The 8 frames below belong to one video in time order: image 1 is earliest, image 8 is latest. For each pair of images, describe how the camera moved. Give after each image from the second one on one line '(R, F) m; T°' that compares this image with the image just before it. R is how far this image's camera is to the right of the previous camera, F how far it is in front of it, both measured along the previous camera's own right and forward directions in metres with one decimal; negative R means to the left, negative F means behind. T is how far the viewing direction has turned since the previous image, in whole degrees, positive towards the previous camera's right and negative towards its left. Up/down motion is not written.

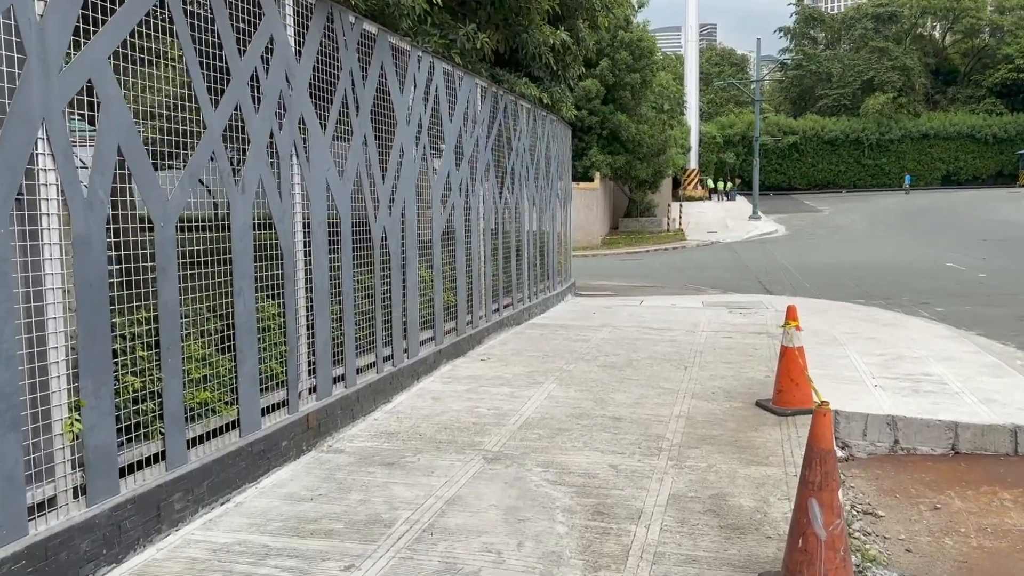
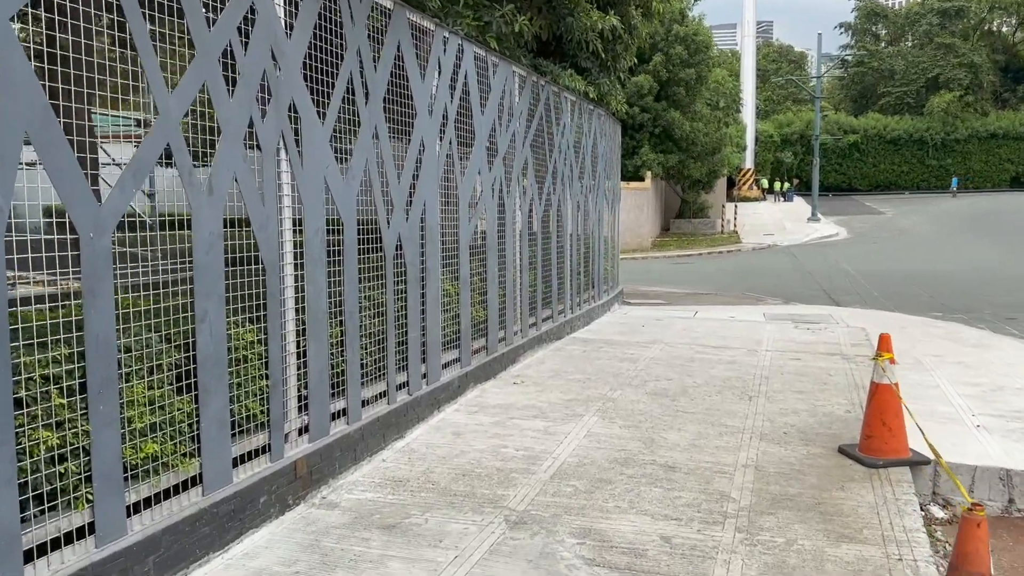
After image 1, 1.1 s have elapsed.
(+0.1, +0.9) m; -3°
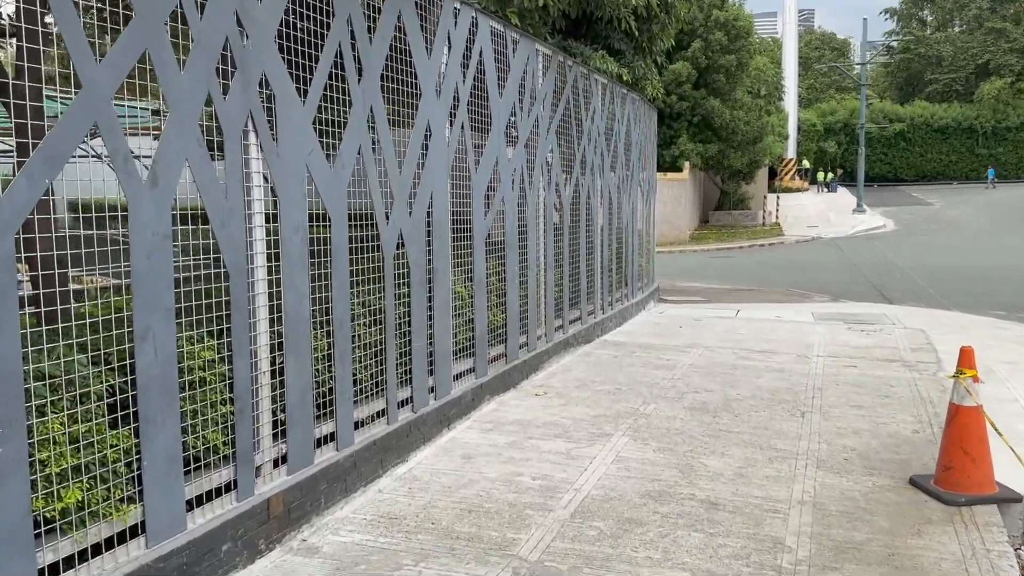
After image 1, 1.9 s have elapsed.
(+0.1, +0.7) m; -3°
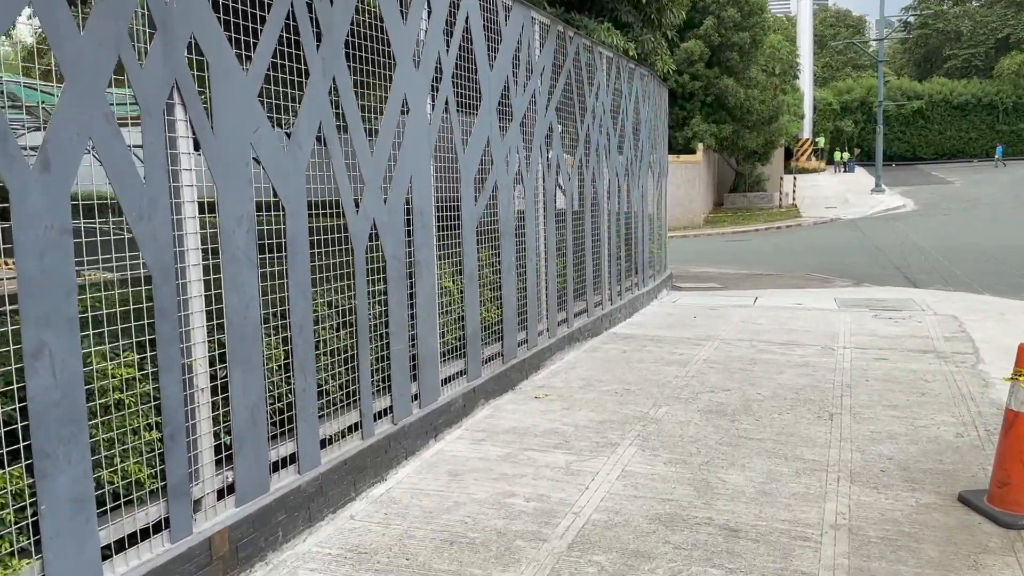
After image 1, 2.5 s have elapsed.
(+0.1, +0.6) m; -1°
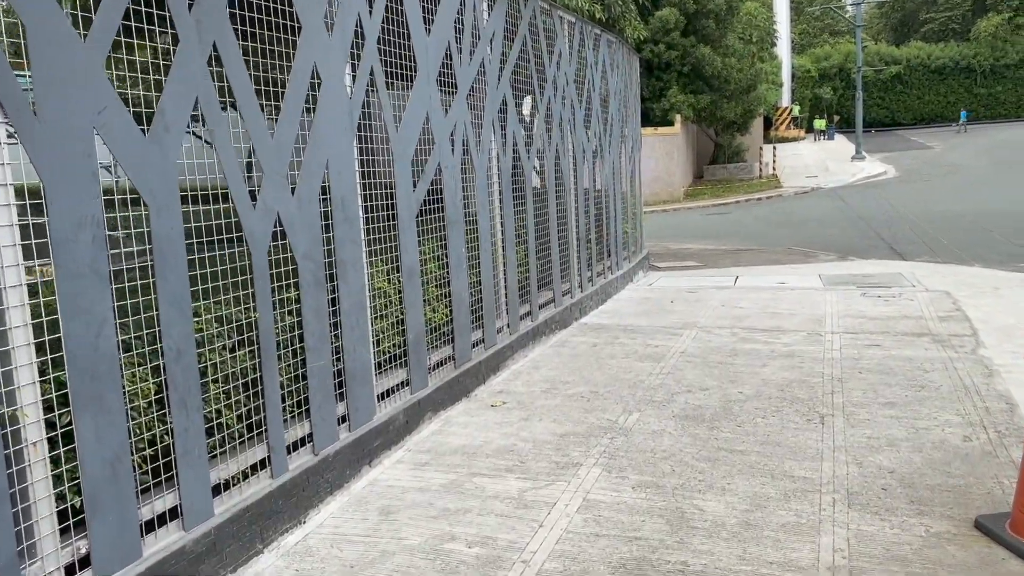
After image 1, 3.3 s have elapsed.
(+0.2, +0.7) m; +1°
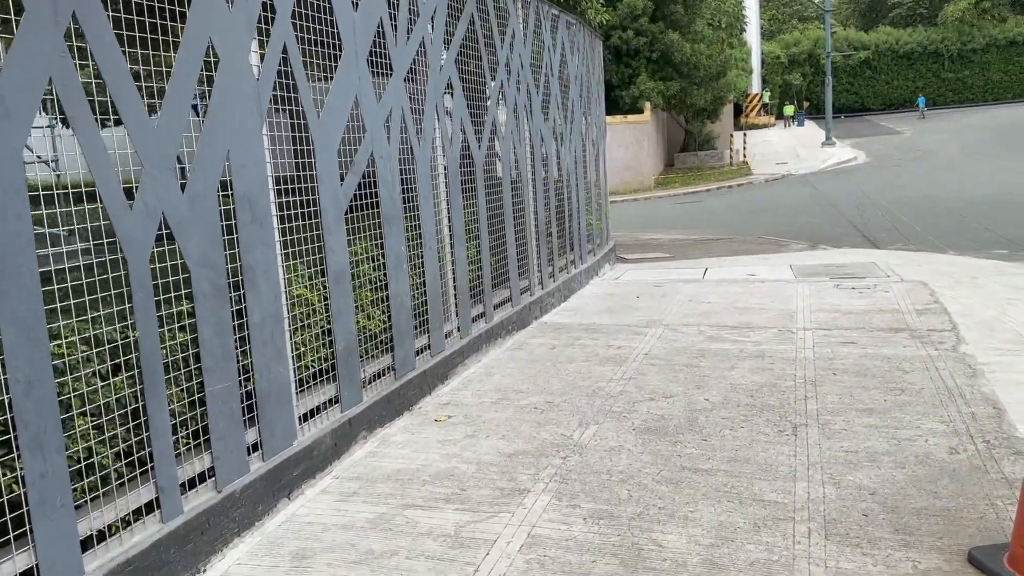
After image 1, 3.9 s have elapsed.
(+0.2, +0.5) m; +2°
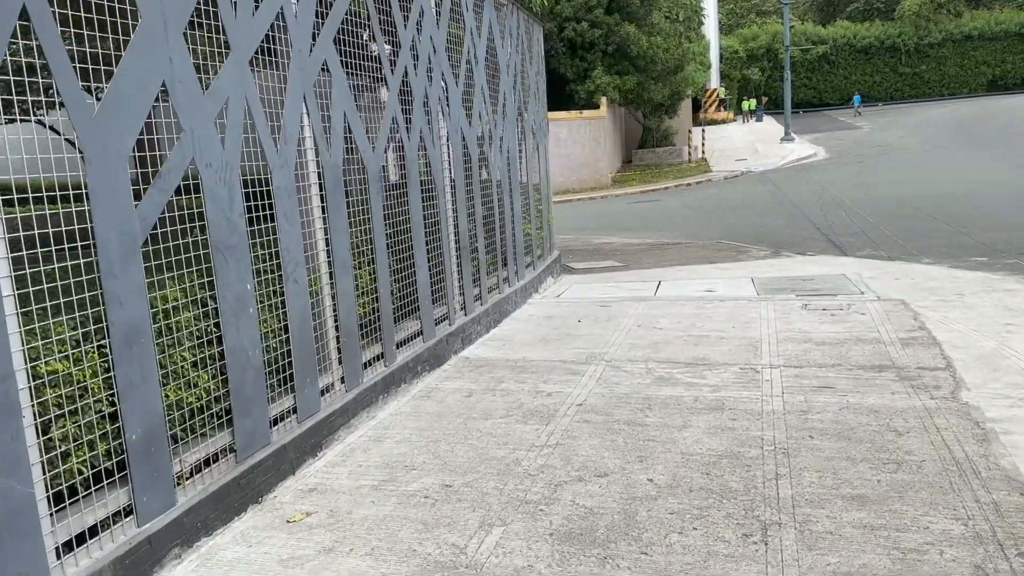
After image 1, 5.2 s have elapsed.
(+0.4, +1.2) m; +3°
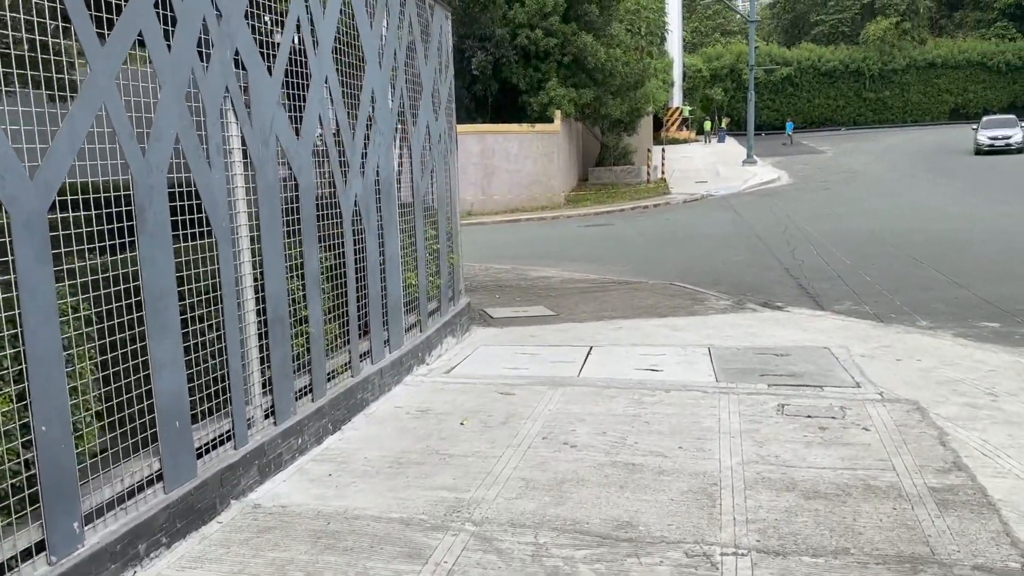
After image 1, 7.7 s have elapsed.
(+0.6, +2.2) m; +3°
